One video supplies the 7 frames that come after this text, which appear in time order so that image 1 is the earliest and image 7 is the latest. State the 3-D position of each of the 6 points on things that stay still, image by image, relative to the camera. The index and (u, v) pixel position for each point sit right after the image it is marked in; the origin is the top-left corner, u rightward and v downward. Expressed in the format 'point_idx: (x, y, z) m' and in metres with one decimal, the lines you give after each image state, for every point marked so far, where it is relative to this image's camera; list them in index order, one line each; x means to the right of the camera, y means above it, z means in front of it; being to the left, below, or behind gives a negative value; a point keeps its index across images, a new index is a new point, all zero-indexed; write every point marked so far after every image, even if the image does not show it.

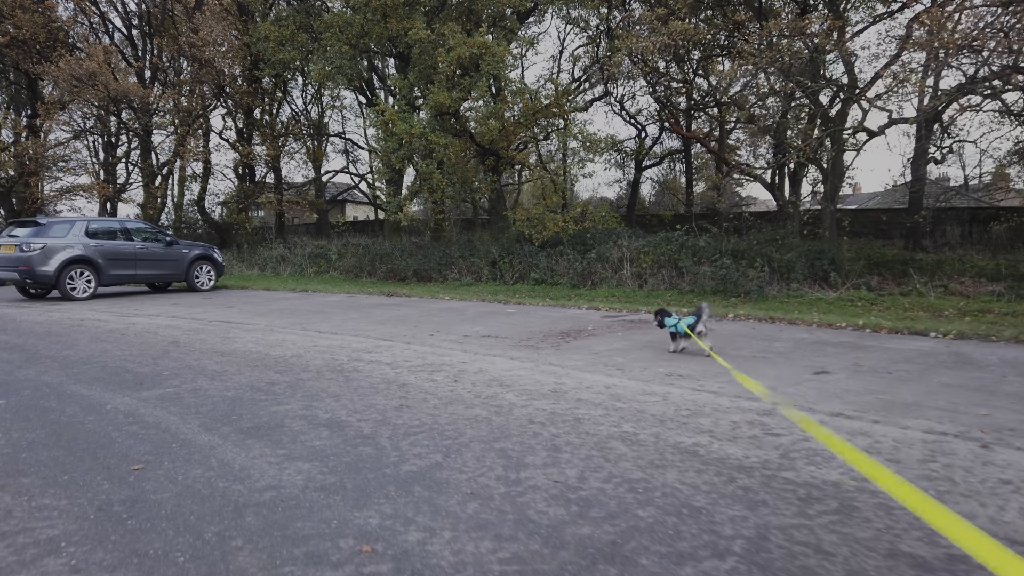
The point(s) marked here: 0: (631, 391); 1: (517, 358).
0: (+0.8, -0.7, +5.0) m
1: (0.0, -0.6, +6.3) m
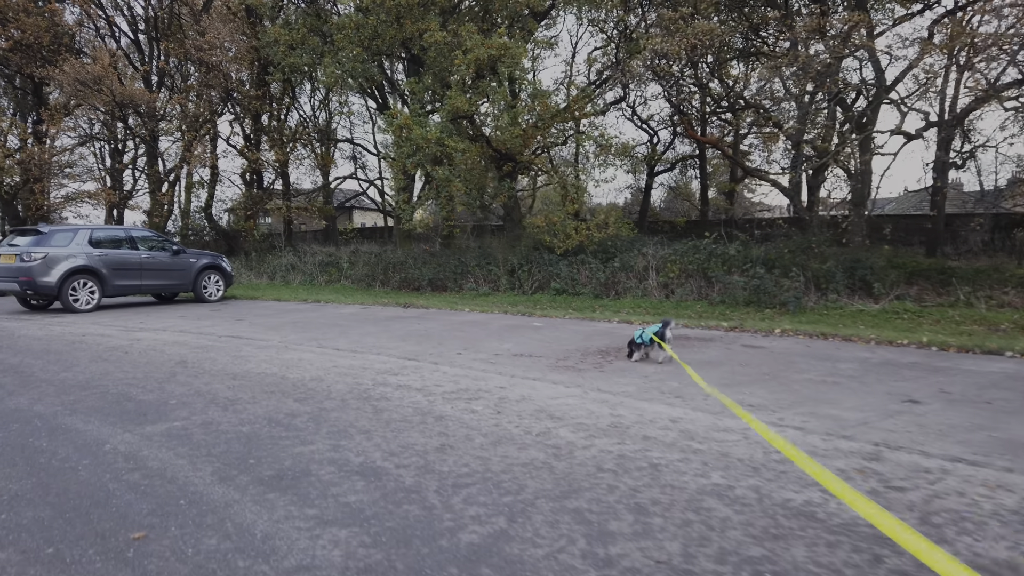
0: (+1.1, -0.8, +4.3) m
1: (+0.4, -0.7, +5.7) m
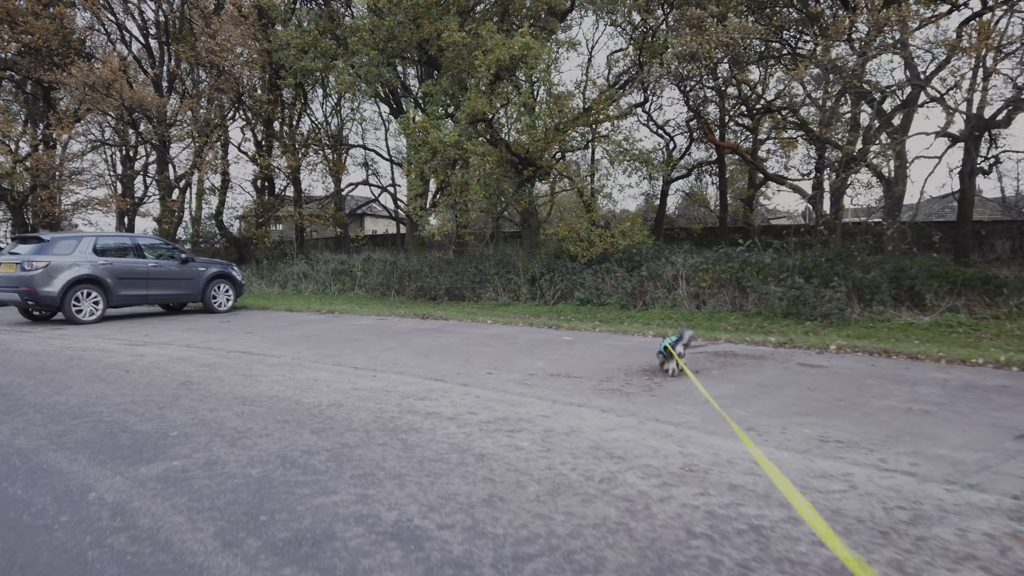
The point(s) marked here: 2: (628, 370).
0: (+1.4, -0.9, +3.7) m
1: (+0.7, -0.8, +5.0) m
2: (+1.0, -0.7, +6.6) m
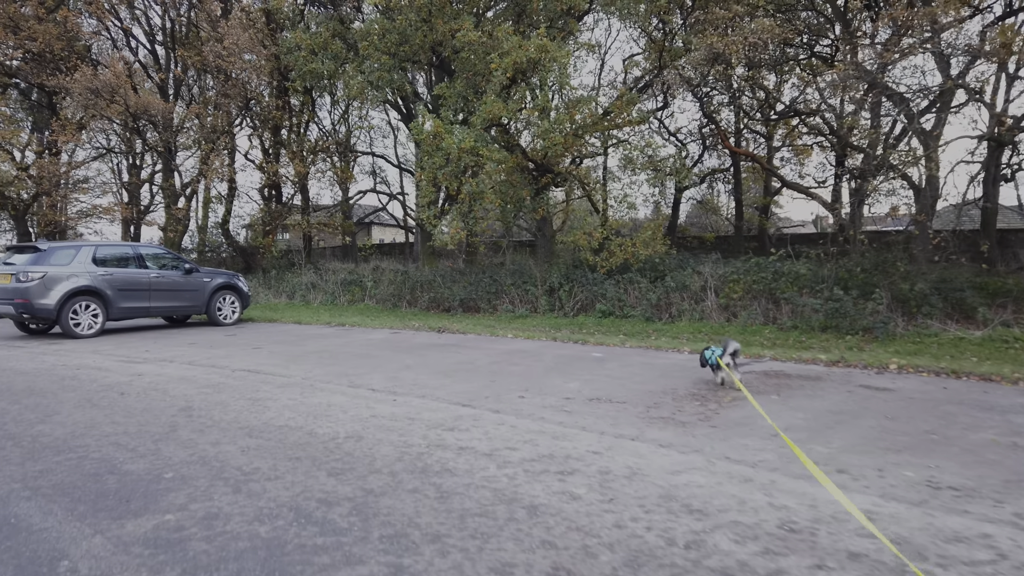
0: (+1.6, -1.0, +3.0) m
1: (+0.9, -0.9, +4.4) m
2: (+1.3, -0.8, +6.0) m
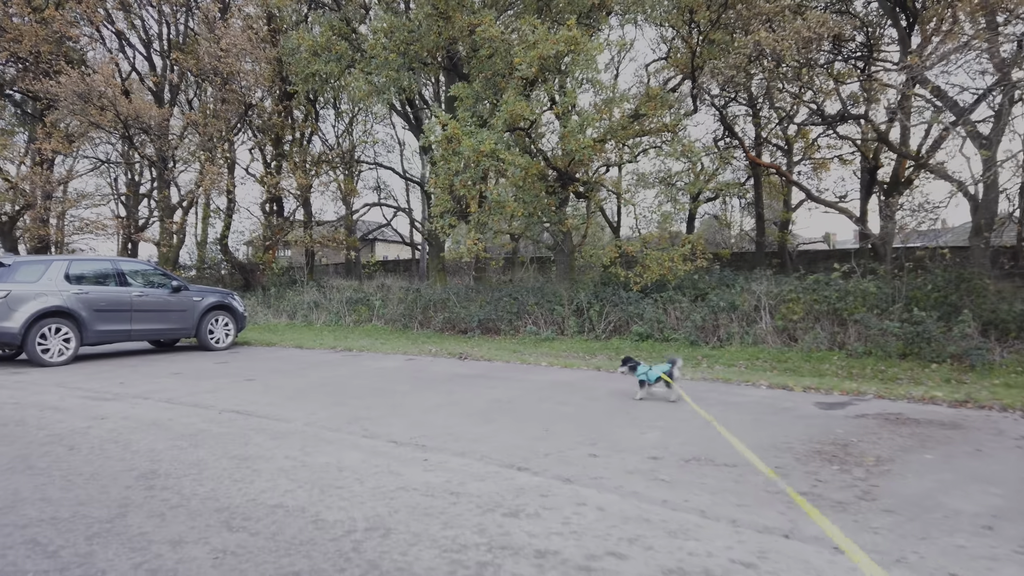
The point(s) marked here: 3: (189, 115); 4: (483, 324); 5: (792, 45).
0: (+2.1, -1.1, +1.6) m
1: (+1.3, -1.0, +2.9) m
2: (+1.7, -1.0, +4.5) m
3: (-8.6, +4.6, +19.9) m
4: (-0.5, -0.7, +14.2) m
5: (+5.3, +4.6, +14.3) m
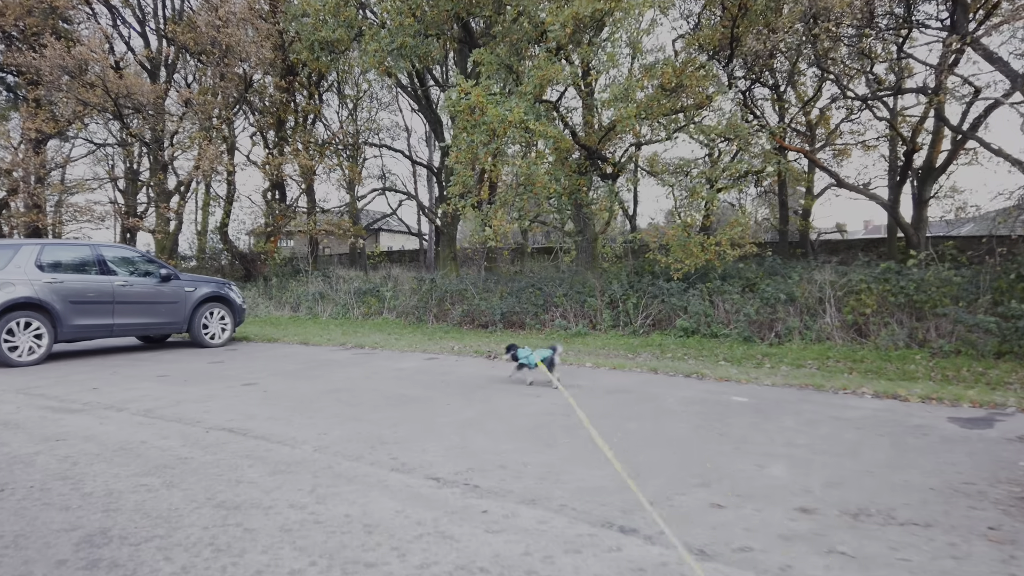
0: (+2.4, -1.0, +0.3) m
1: (+1.7, -1.0, +1.7) m
2: (+2.1, -0.9, +3.3) m
3: (-8.1, +4.9, +18.6) m
4: (-0.1, -0.5, +13.0) m
5: (+5.7, +4.8, +13.0) m
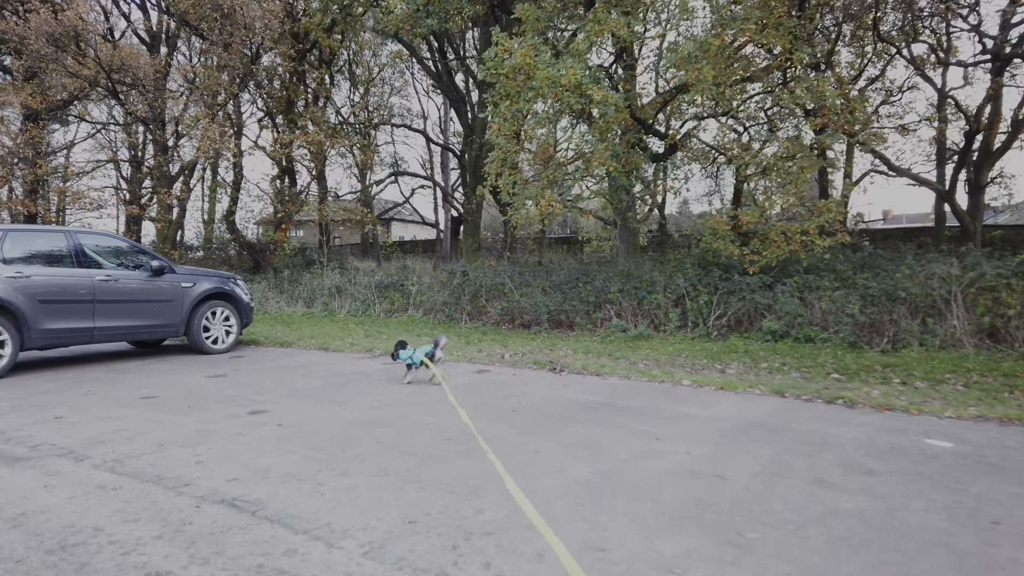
0: (+3.0, -1.1, -1.4) m
1: (+2.3, -1.0, 0.0) m
2: (+2.7, -1.0, +1.6) m
3: (-7.4, +5.0, +16.9) m
4: (+0.6, -0.4, +11.3) m
5: (+6.4, +4.9, +11.2) m
